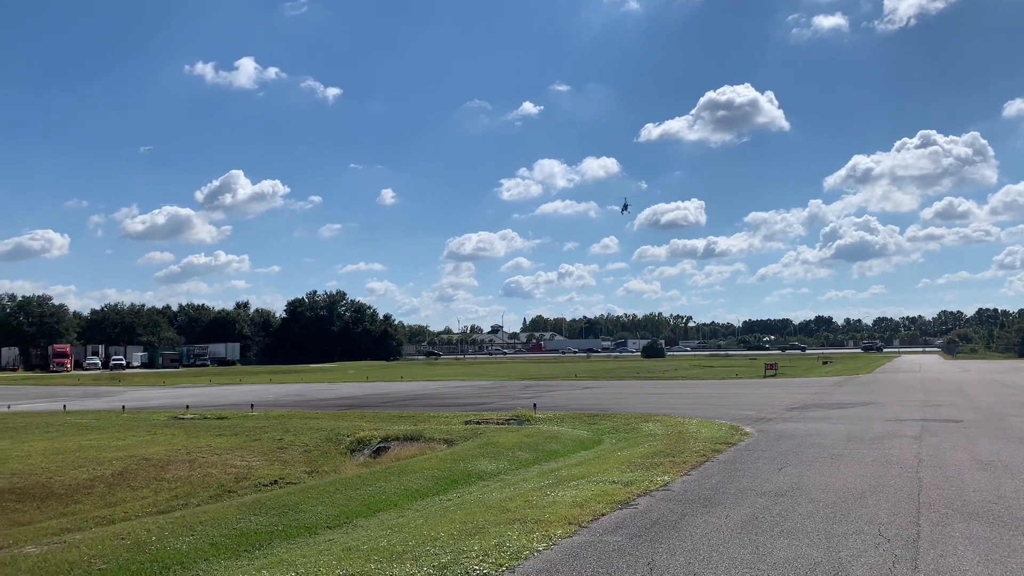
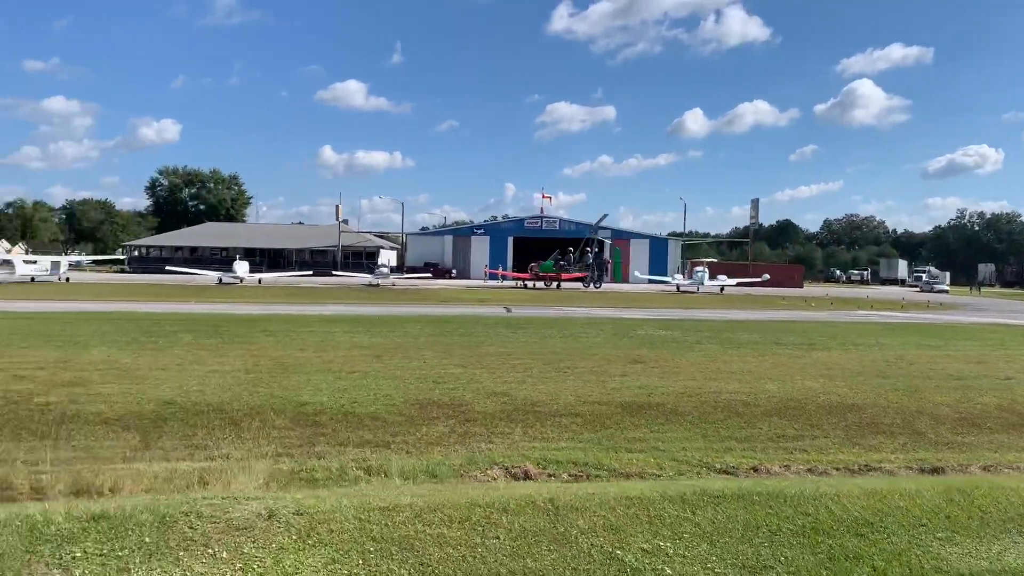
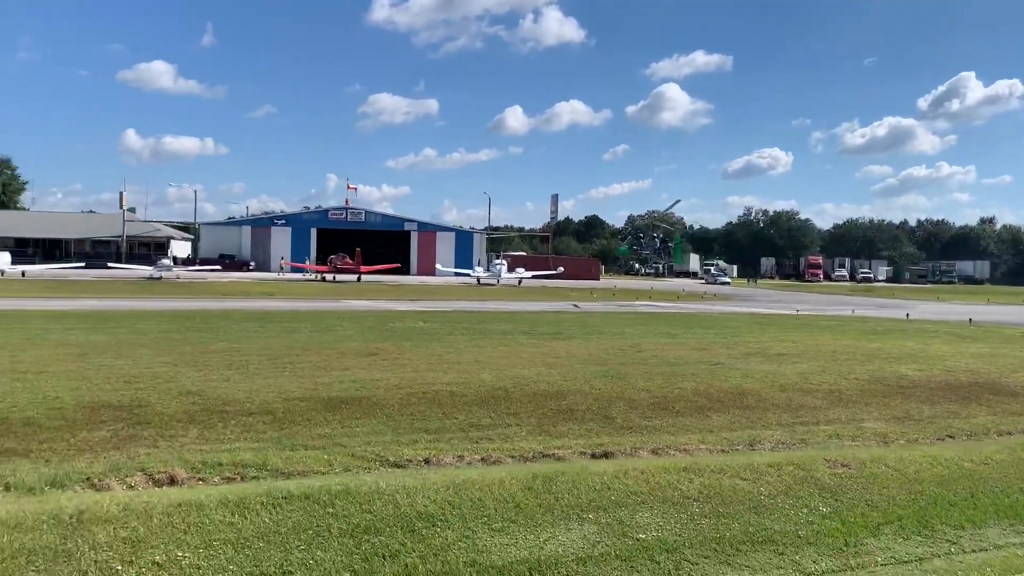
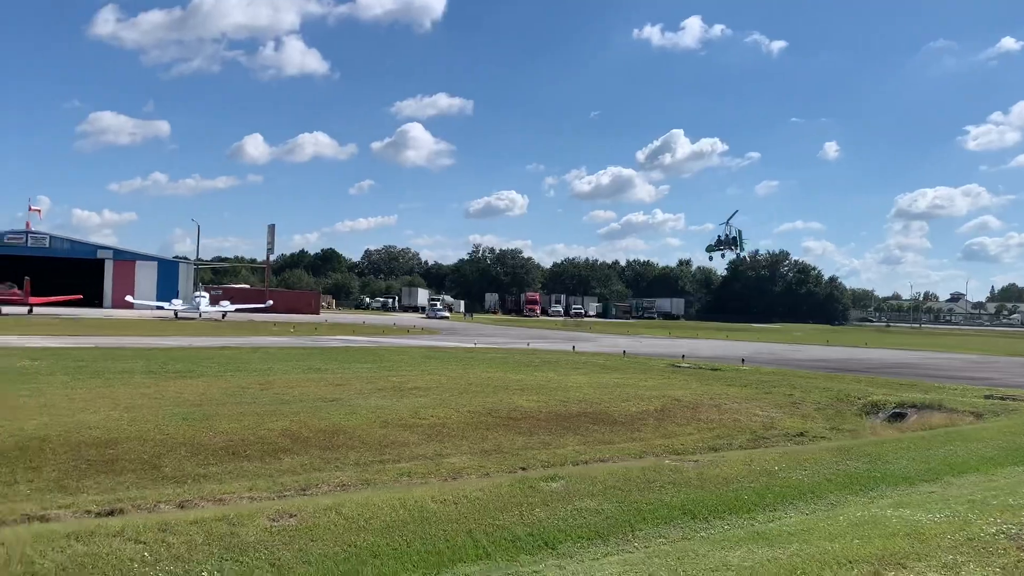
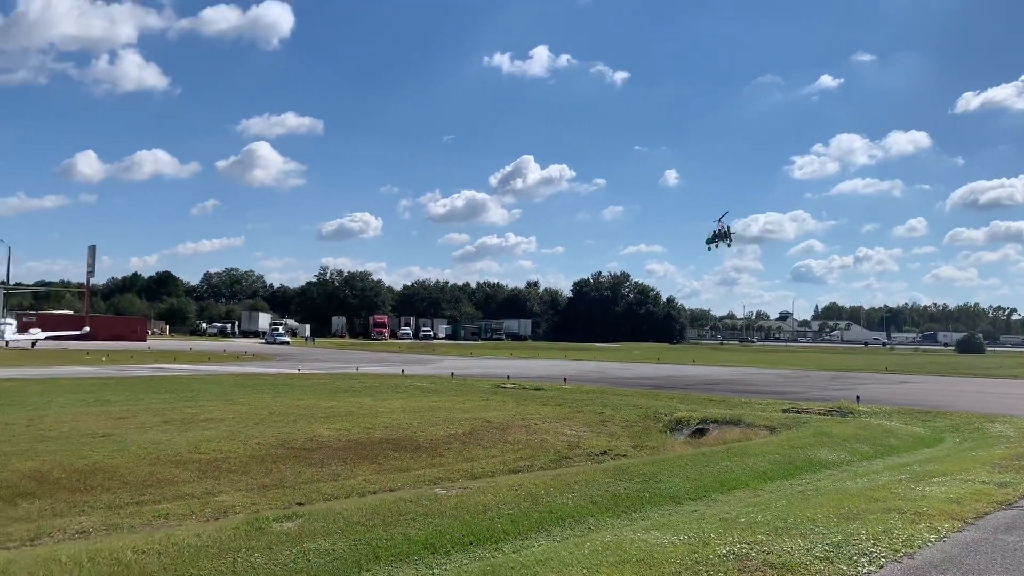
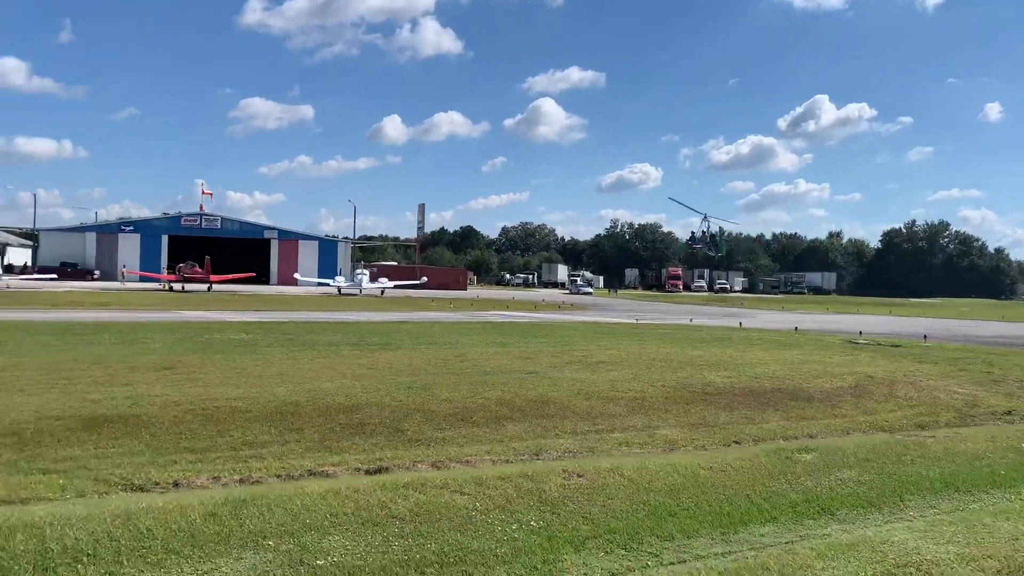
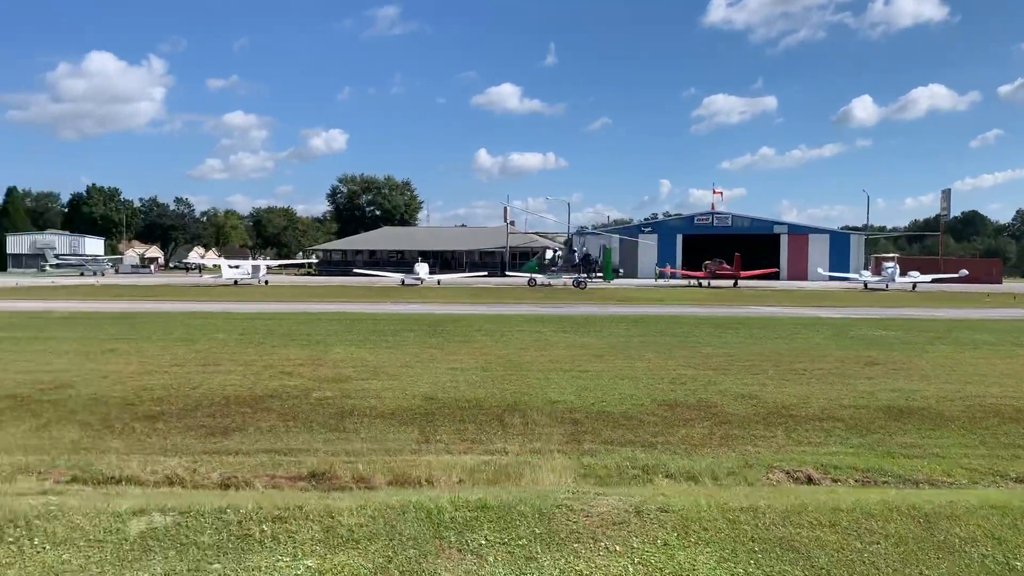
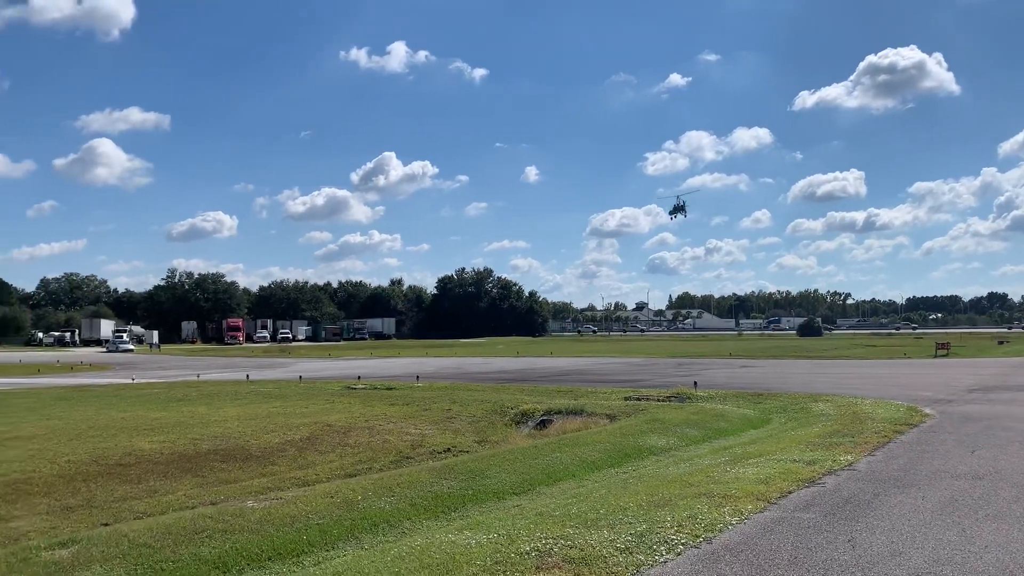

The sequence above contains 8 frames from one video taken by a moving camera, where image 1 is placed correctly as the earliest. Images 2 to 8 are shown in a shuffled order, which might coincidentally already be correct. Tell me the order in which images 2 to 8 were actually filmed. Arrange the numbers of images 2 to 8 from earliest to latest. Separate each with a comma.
8, 5, 4, 6, 3, 2, 7
